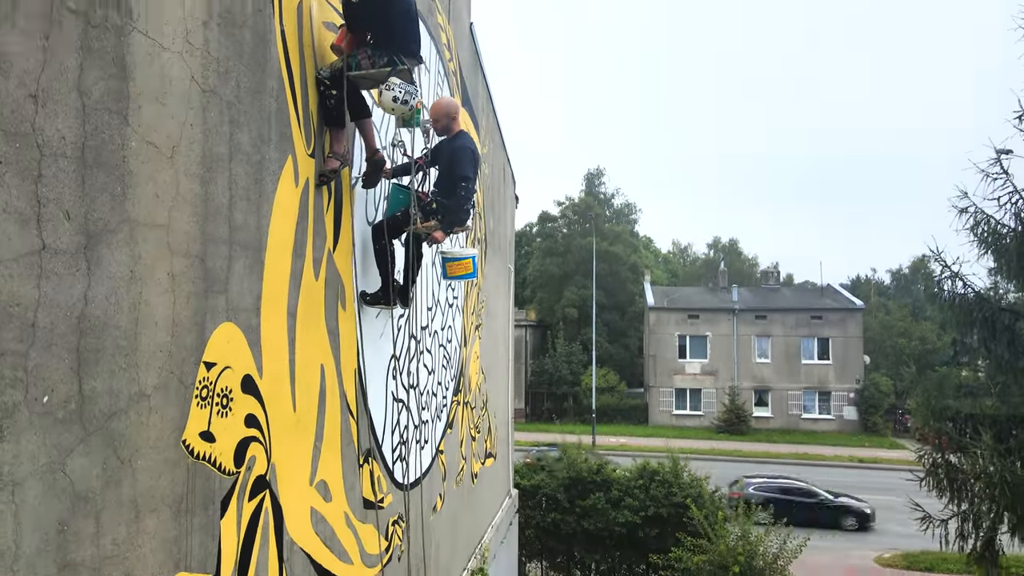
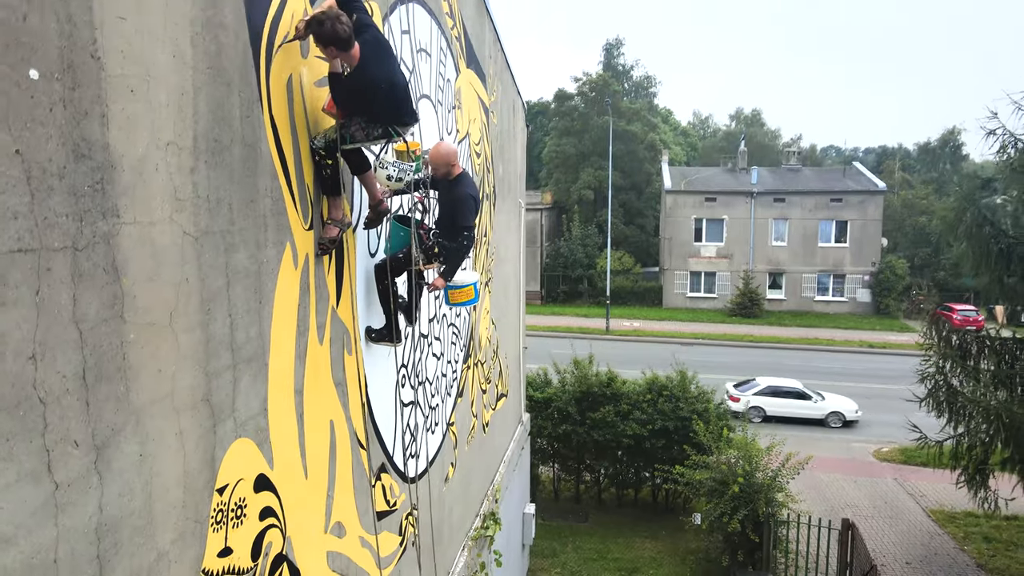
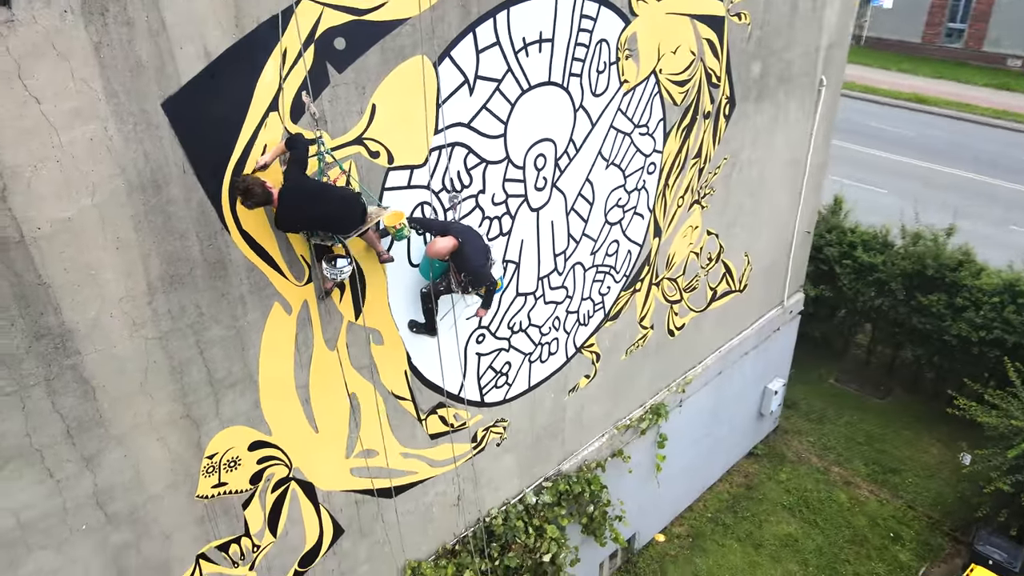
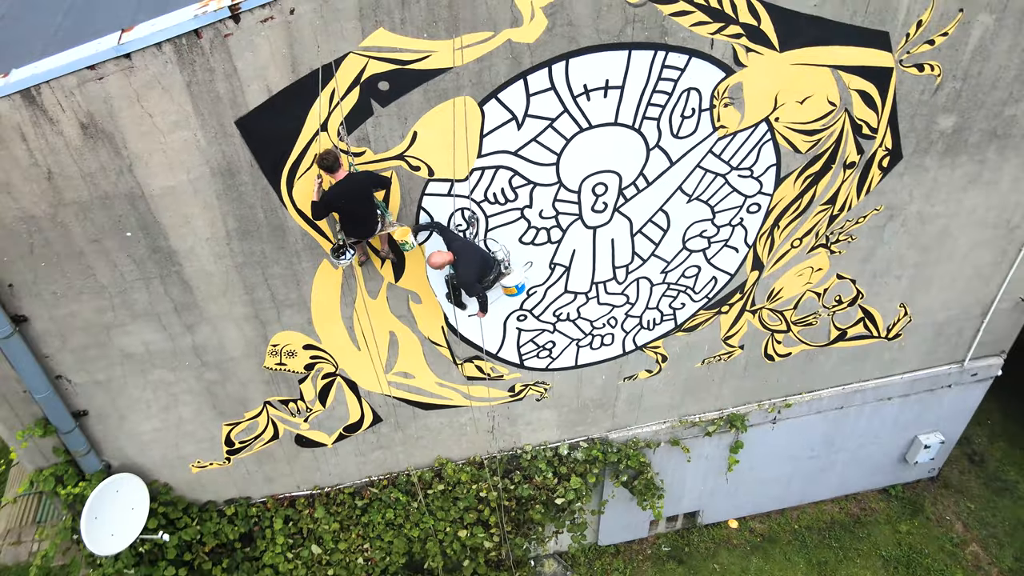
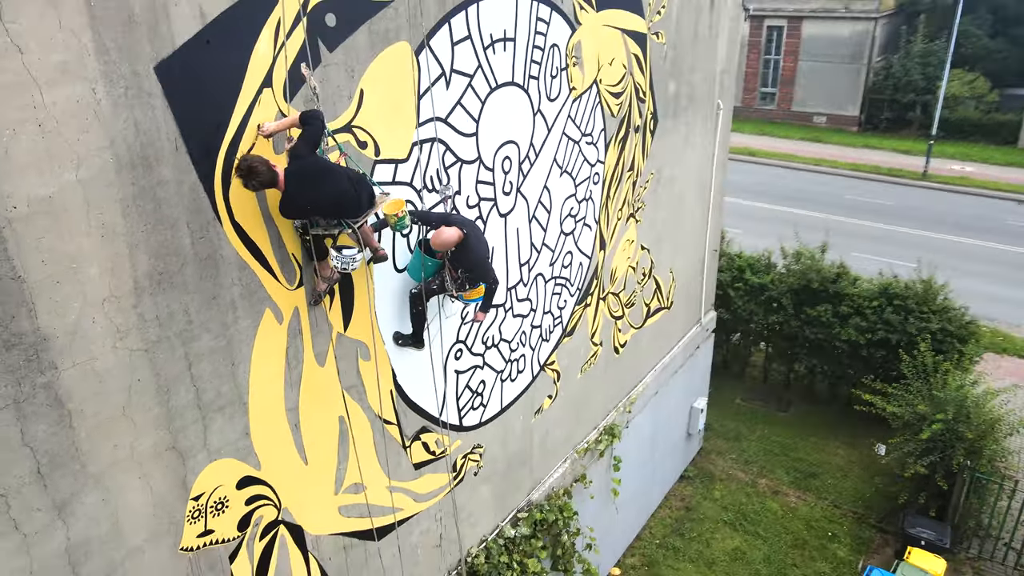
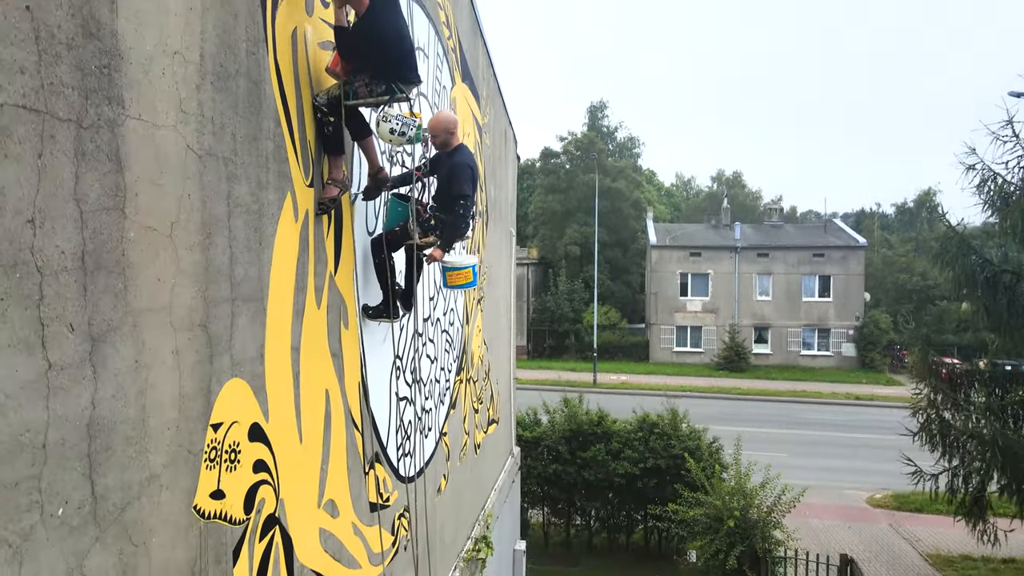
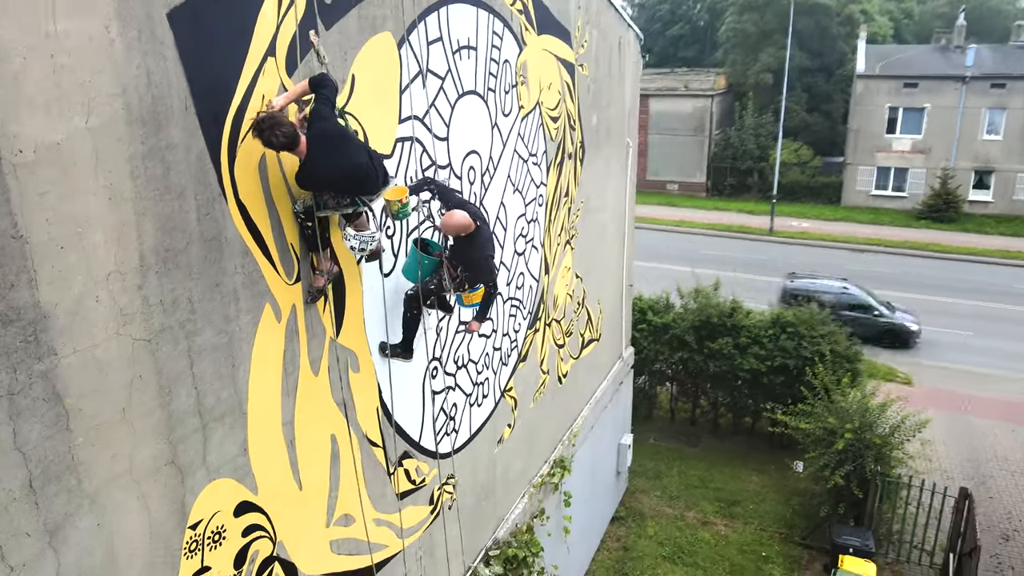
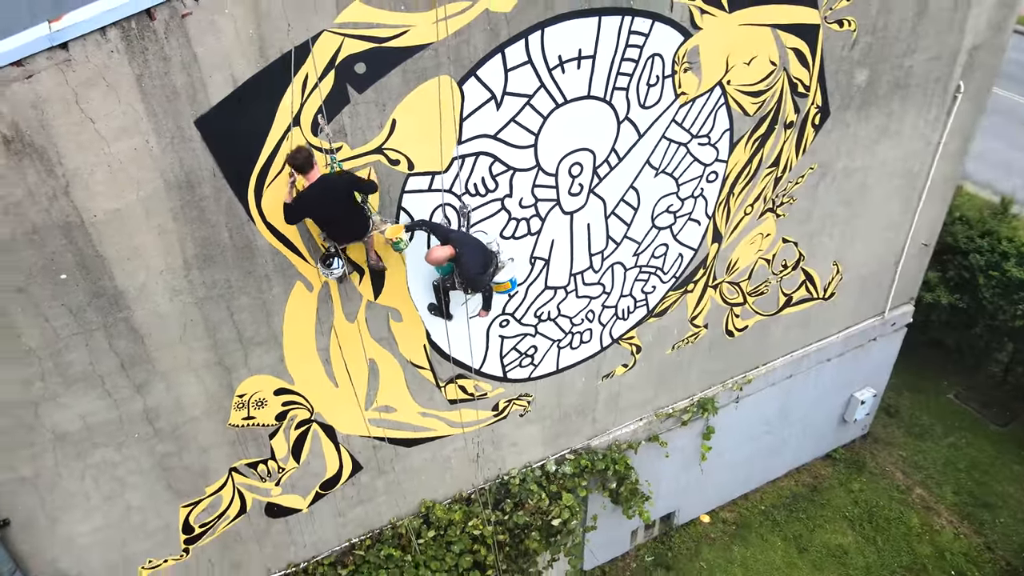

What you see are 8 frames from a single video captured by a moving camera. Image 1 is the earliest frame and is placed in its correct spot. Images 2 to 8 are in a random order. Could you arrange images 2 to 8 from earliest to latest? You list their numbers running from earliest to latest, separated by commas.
6, 2, 7, 5, 3, 8, 4
